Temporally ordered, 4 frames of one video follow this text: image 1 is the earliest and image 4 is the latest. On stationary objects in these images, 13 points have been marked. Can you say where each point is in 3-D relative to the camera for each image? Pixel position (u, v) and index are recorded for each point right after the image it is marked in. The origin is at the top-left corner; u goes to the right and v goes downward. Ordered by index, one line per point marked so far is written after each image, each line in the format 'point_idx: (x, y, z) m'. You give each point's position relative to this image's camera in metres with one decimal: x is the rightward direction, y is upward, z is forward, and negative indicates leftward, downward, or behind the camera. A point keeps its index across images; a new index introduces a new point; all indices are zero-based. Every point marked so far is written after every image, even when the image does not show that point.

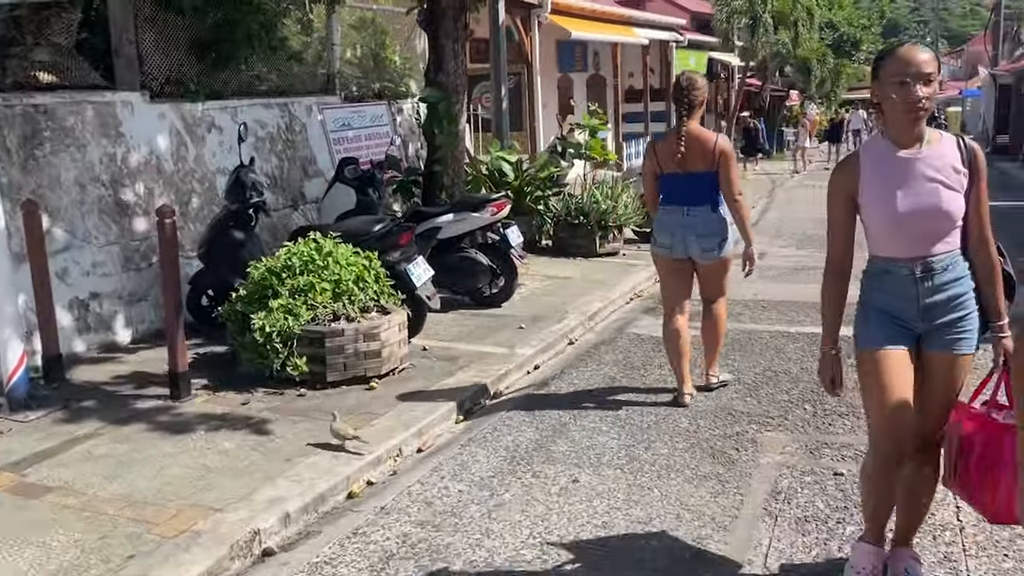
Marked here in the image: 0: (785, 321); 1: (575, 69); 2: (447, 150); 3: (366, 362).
0: (+2.3, -0.3, +7.0) m
1: (+1.5, +5.2, +19.8) m
2: (-0.7, +1.4, +8.6) m
3: (-1.0, -0.5, +5.6) m
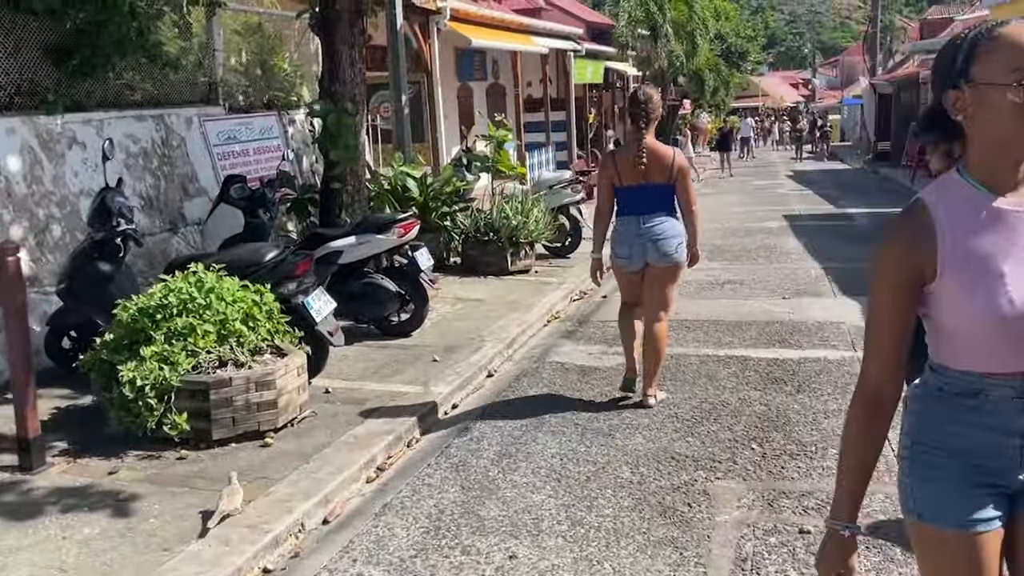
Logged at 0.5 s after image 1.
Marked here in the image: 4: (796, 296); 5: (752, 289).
0: (+1.6, -0.4, +6.7) m
1: (-0.9, +4.9, +19.4) m
2: (-1.6, +1.2, +7.9) m
3: (-1.5, -0.7, +4.8) m
4: (+2.8, -0.1, +8.2) m
5: (+2.5, 0.0, +8.7) m
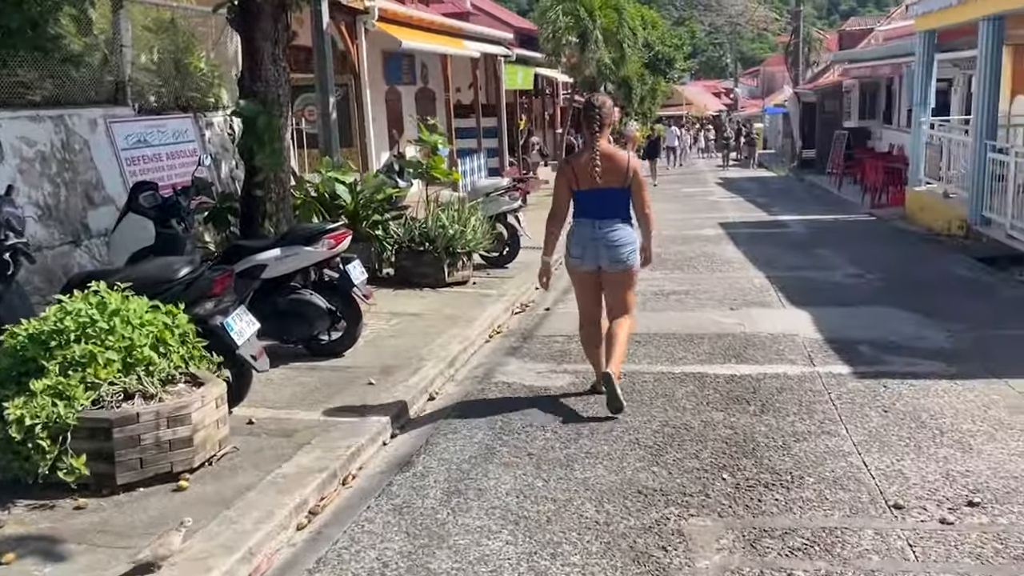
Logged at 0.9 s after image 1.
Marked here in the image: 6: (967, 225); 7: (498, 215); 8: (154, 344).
0: (+1.2, -0.5, +6.3) m
1: (-2.4, +4.7, +18.8) m
2: (-2.1, +1.0, +7.3) m
3: (-1.7, -0.8, +4.2) m
4: (+2.2, -0.2, +7.9) m
5: (+1.9, -0.1, +8.4) m
6: (+6.8, +0.9, +12.4) m
7: (-0.2, +0.9, +10.7) m
8: (-1.9, -0.3, +4.4) m
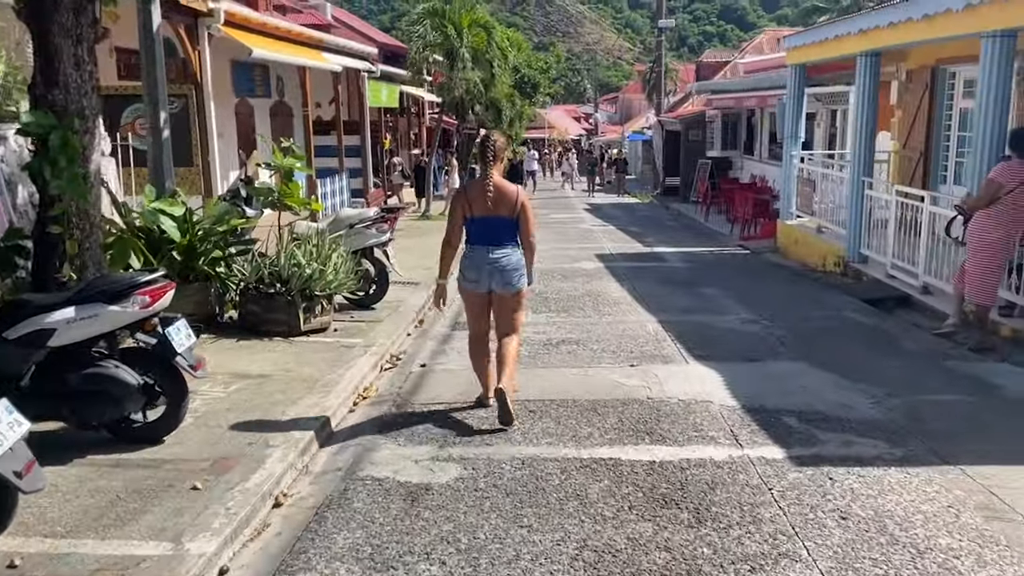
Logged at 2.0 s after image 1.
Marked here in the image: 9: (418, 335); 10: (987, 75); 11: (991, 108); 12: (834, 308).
0: (+0.4, -0.9, +5.3) m
1: (-5.3, +4.0, +17.1) m
2: (-3.1, +0.6, +5.7) m
3: (-2.2, -1.2, +2.8) m
4: (+1.1, -0.6, +7.1) m
5: (+0.7, -0.6, +7.5) m
6: (+4.9, +0.4, +12.3) m
7: (-1.7, +0.4, +9.4) m
8: (-2.3, -0.7, +2.9) m
9: (-1.0, -0.5, +8.7) m
10: (+4.8, +2.1, +8.4) m
11: (+4.8, +1.8, +8.3) m
12: (+3.7, -0.2, +9.4) m
